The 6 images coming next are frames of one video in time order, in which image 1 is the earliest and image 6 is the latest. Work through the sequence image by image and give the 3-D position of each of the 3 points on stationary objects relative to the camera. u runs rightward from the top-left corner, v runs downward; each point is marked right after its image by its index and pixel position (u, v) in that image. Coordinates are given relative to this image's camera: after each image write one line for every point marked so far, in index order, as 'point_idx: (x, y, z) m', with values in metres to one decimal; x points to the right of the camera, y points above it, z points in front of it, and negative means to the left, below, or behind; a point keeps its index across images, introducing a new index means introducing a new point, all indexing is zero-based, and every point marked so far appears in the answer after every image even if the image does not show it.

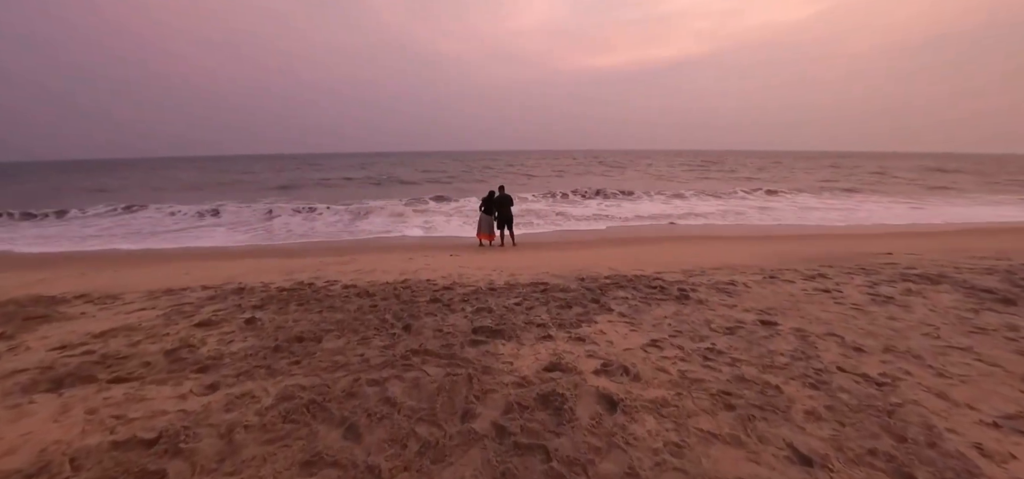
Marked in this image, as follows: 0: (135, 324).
0: (-3.5, -0.8, +3.7) m
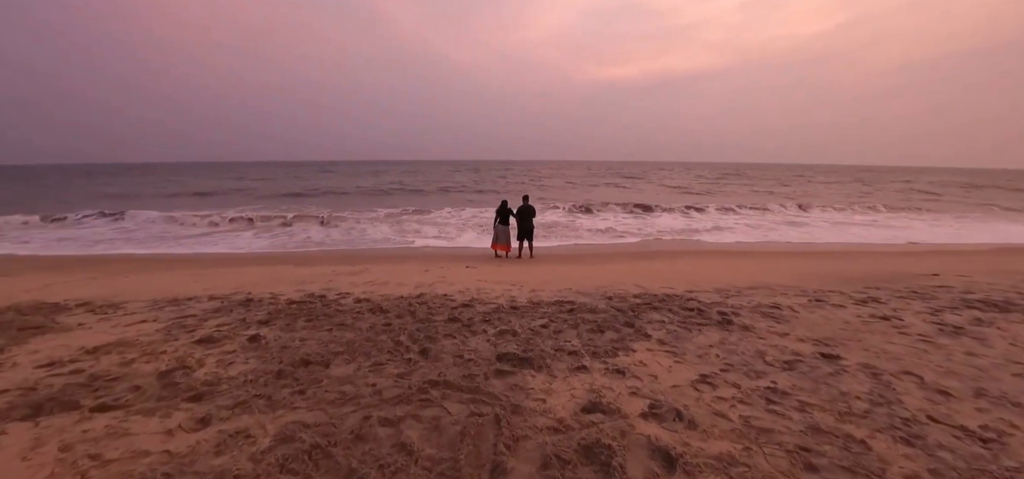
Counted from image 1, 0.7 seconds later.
0: (-3.2, -0.8, +3.4) m
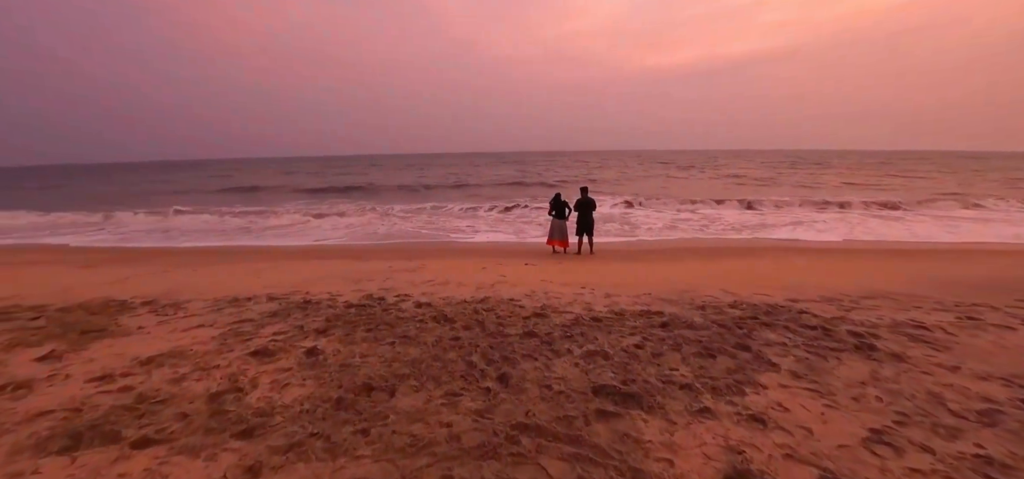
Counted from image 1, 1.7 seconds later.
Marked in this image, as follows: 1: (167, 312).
0: (-2.5, -0.8, +3.1) m
1: (-3.5, -0.8, +4.1) m
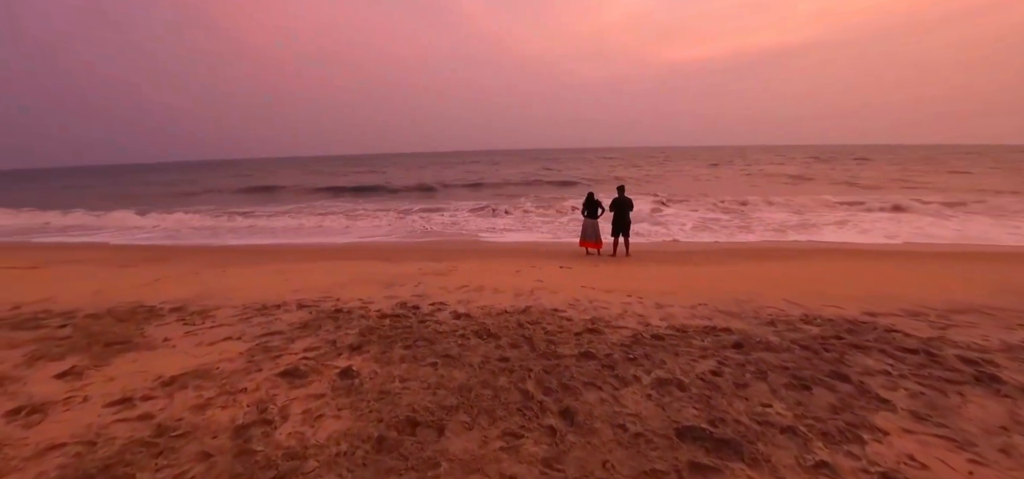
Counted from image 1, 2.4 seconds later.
0: (-2.1, -0.9, +2.8) m
1: (-3.1, -0.8, +3.9) m
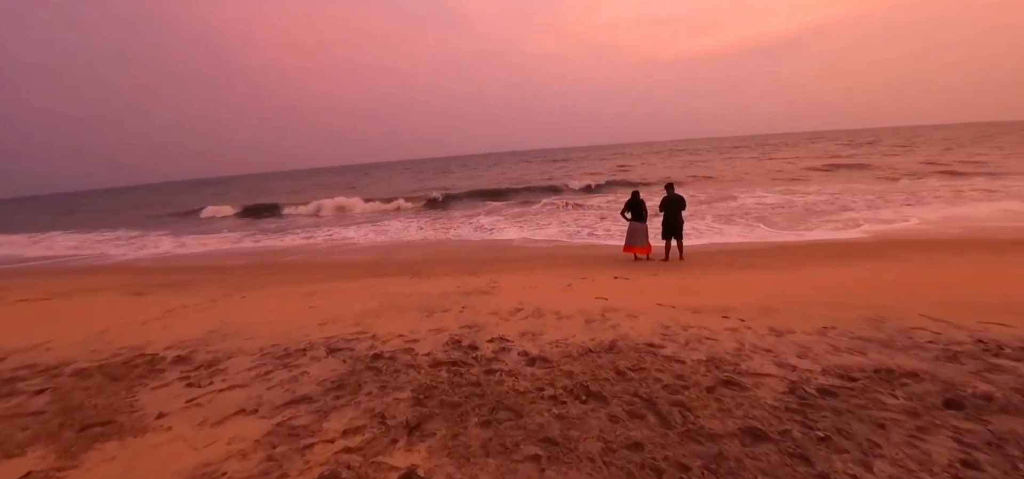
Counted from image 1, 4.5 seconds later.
0: (-1.5, -1.1, +2.0) m
1: (-2.4, -1.1, +3.1) m
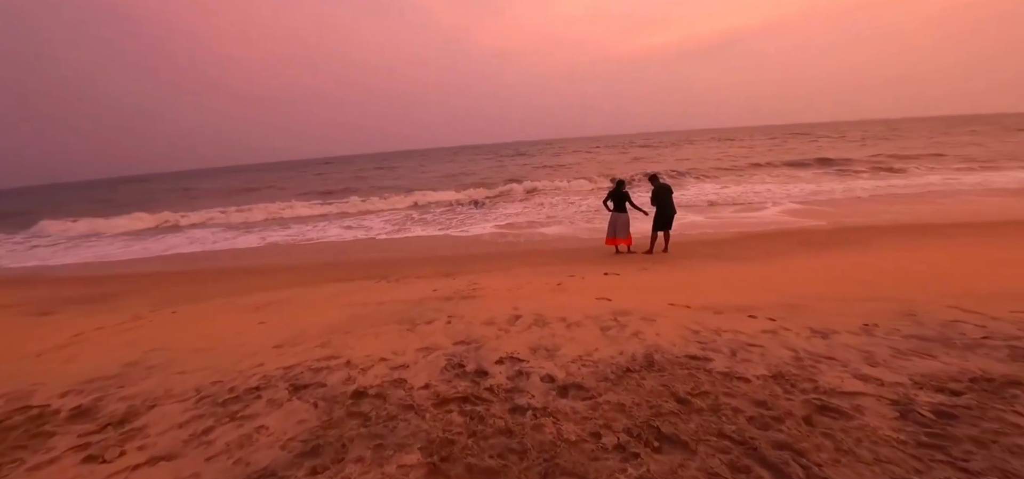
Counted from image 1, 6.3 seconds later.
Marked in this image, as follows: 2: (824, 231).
0: (-1.2, -1.2, +1.2) m
1: (-2.2, -1.1, +2.2) m
2: (+7.5, +0.3, +9.5) m
